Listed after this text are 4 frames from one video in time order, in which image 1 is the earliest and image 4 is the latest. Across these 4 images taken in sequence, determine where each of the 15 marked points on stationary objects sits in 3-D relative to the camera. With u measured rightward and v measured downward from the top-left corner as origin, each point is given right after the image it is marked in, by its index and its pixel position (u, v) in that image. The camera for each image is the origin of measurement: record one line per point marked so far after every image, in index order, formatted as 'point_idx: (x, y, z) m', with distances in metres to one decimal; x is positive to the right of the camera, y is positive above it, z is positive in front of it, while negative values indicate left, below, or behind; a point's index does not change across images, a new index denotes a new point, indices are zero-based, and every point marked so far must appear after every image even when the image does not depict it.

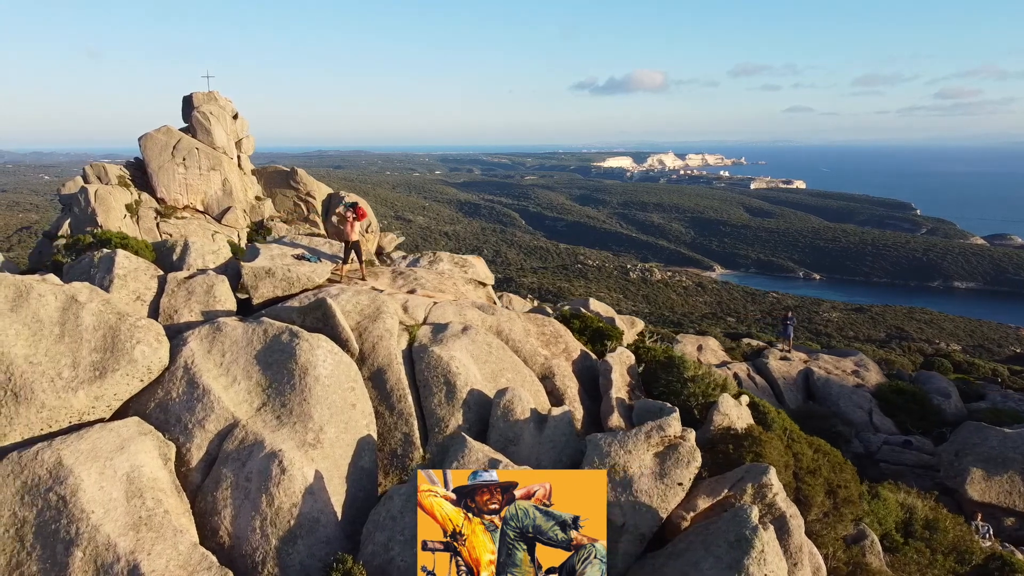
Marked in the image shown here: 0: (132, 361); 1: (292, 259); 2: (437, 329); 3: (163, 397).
0: (-3.4, -0.7, +9.9) m
1: (-2.8, +0.4, +14.3) m
2: (-0.8, -0.4, +12.0) m
3: (-3.2, -1.0, +10.1) m
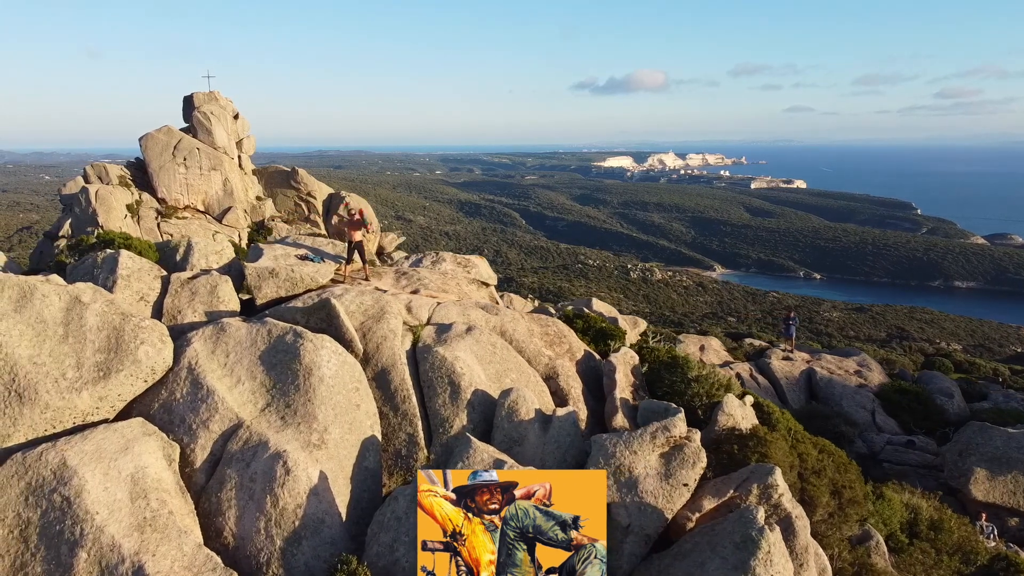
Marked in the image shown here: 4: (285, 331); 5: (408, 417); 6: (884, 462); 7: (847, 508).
0: (-3.4, -0.7, +9.9) m
1: (-2.8, +0.3, +14.3) m
2: (-0.8, -0.5, +12.0) m
3: (-3.1, -1.0, +10.0) m
4: (-2.2, -0.4, +10.7) m
5: (-1.0, -1.2, +10.4) m
6: (+5.3, -2.5, +16.0) m
7: (+3.1, -2.0, +10.2) m
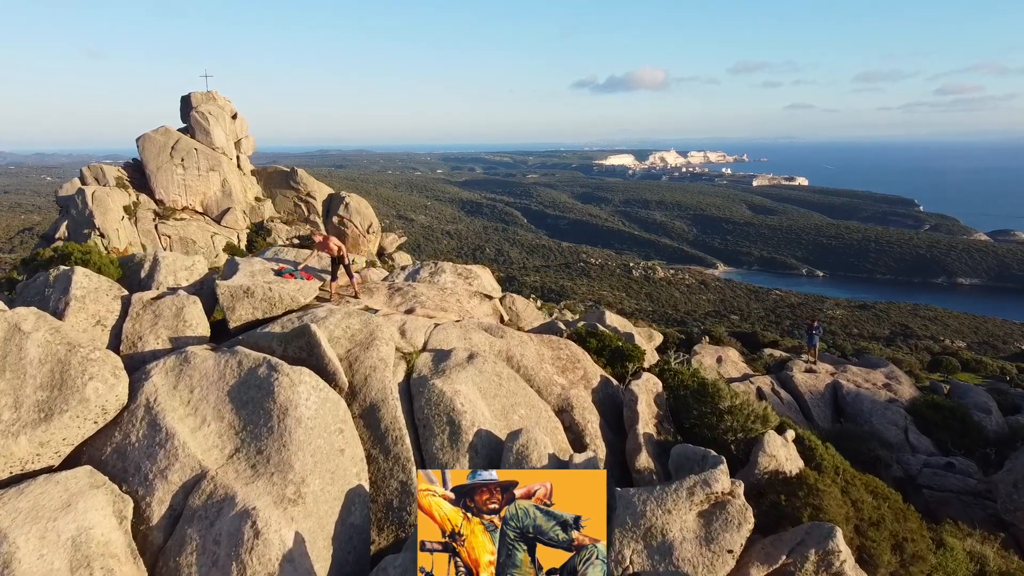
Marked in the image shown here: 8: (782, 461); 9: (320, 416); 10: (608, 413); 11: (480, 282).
0: (-3.3, -0.9, +8.5) m
1: (-2.7, +0.2, +12.9) m
2: (-0.7, -0.6, +10.5) m
3: (-3.0, -1.2, +8.6) m
4: (-2.1, -0.6, +9.3) m
5: (-0.9, -1.4, +9.0) m
6: (+5.4, -2.6, +14.6) m
7: (+3.2, -2.2, +8.8) m
8: (+2.3, -1.5, +9.4) m
9: (-1.5, -1.0, +8.9) m
10: (+1.0, -1.2, +11.2) m
11: (-0.5, +0.1, +16.5) m
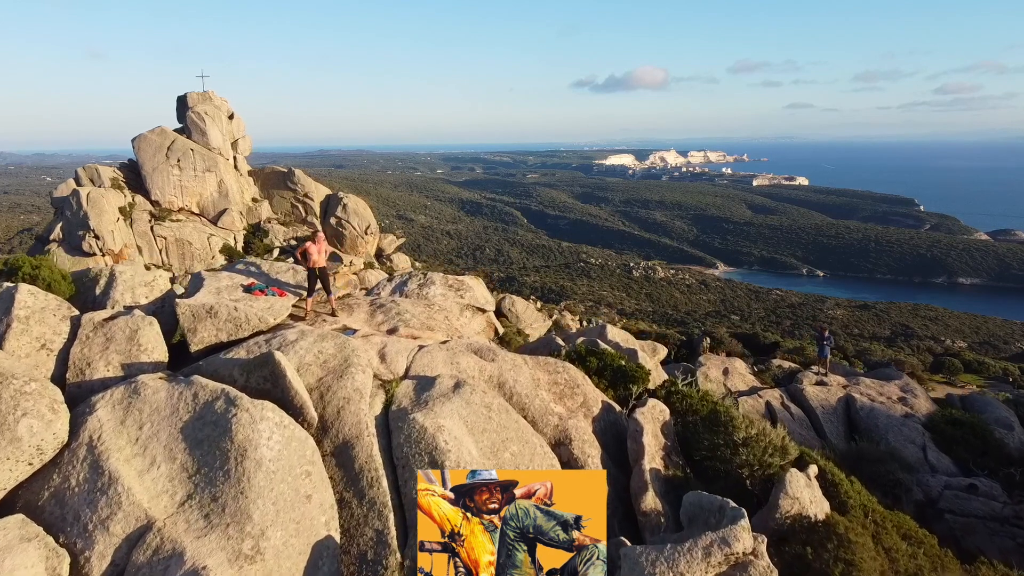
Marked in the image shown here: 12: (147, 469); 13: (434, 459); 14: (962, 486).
0: (-3.4, -1.0, +7.5) m
1: (-2.8, 0.0, +11.8) m
2: (-0.8, -0.8, +9.5) m
3: (-3.1, -1.4, +7.6) m
4: (-2.2, -0.8, +8.3) m
5: (-1.0, -1.6, +8.0) m
6: (+5.3, -2.8, +13.6) m
7: (+3.1, -2.4, +7.8) m
8: (+2.2, -1.6, +8.4) m
9: (-1.6, -1.2, +7.9) m
10: (+0.9, -1.4, +10.1) m
11: (-0.6, -0.1, +15.5) m
12: (-2.5, -1.3, +7.7) m
13: (-0.6, -1.3, +8.2) m
14: (+6.0, -2.6, +14.6) m
